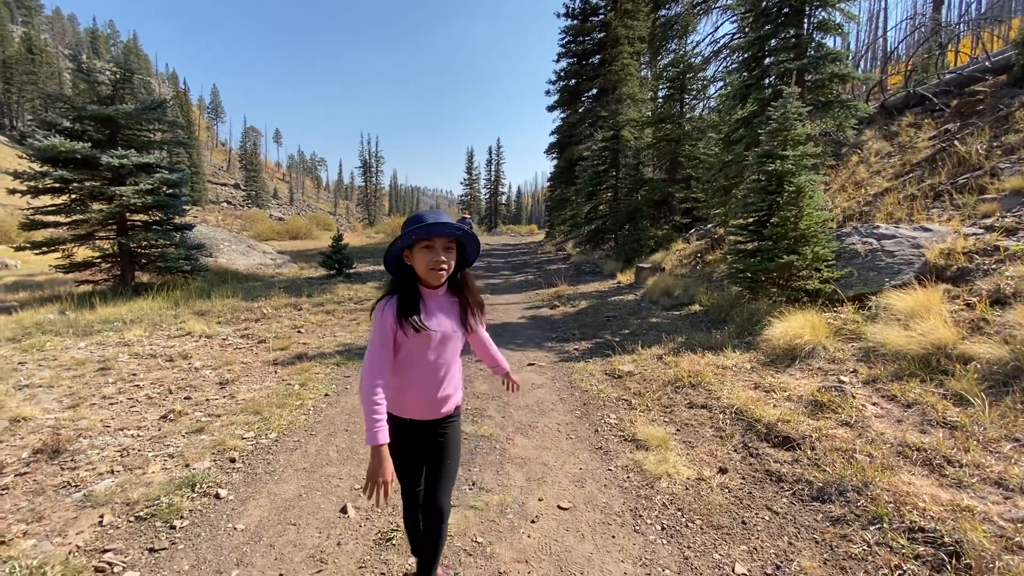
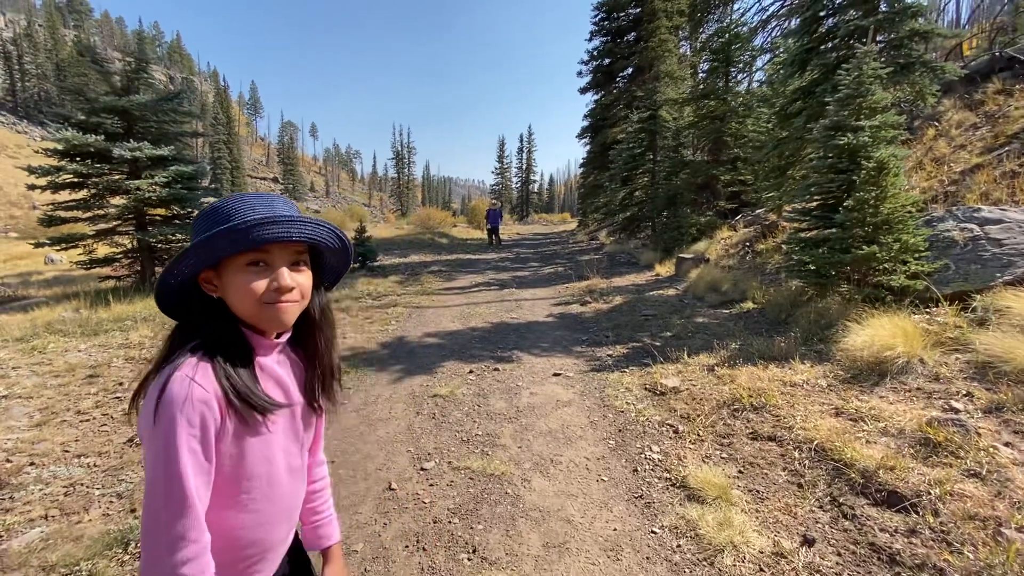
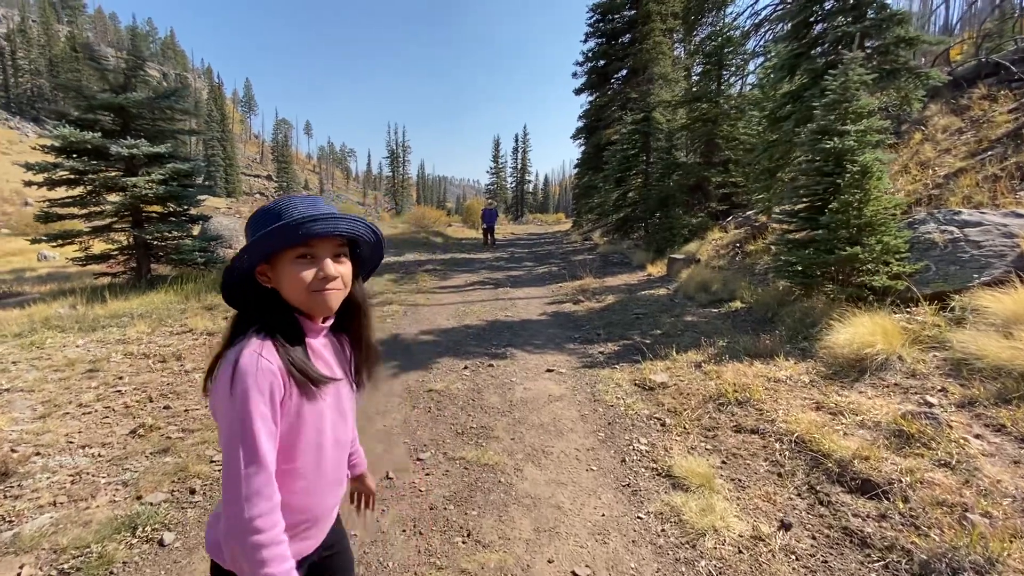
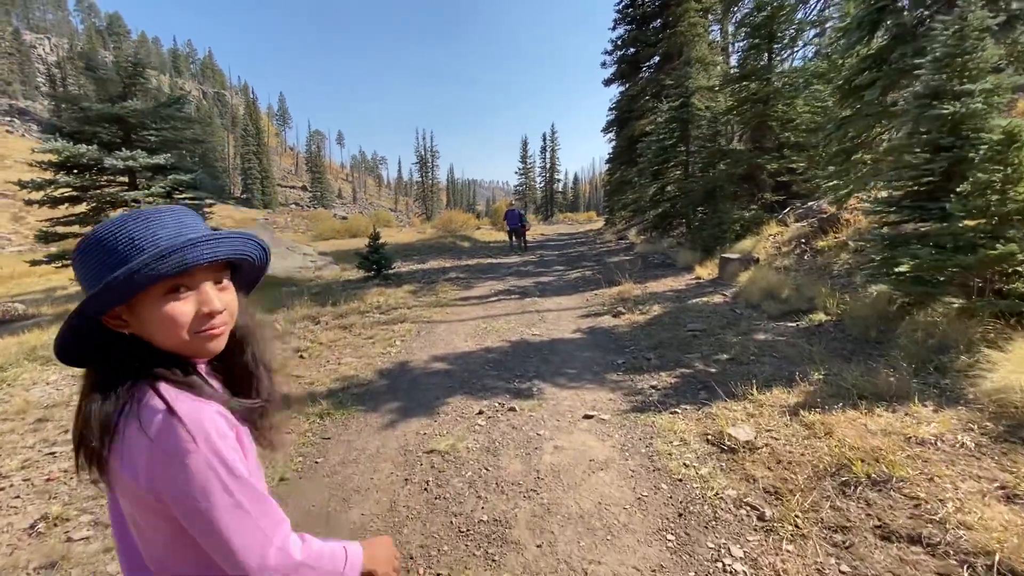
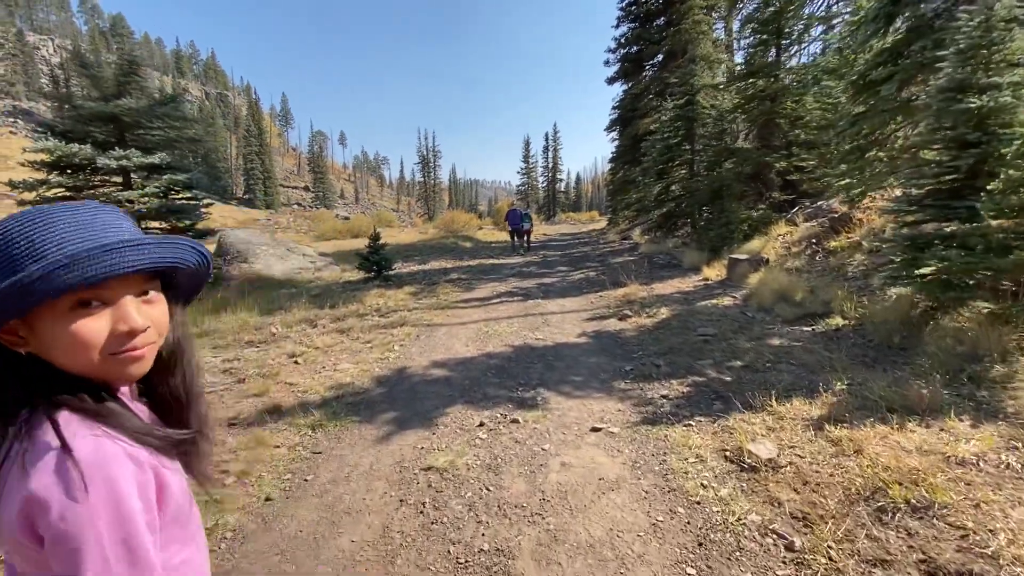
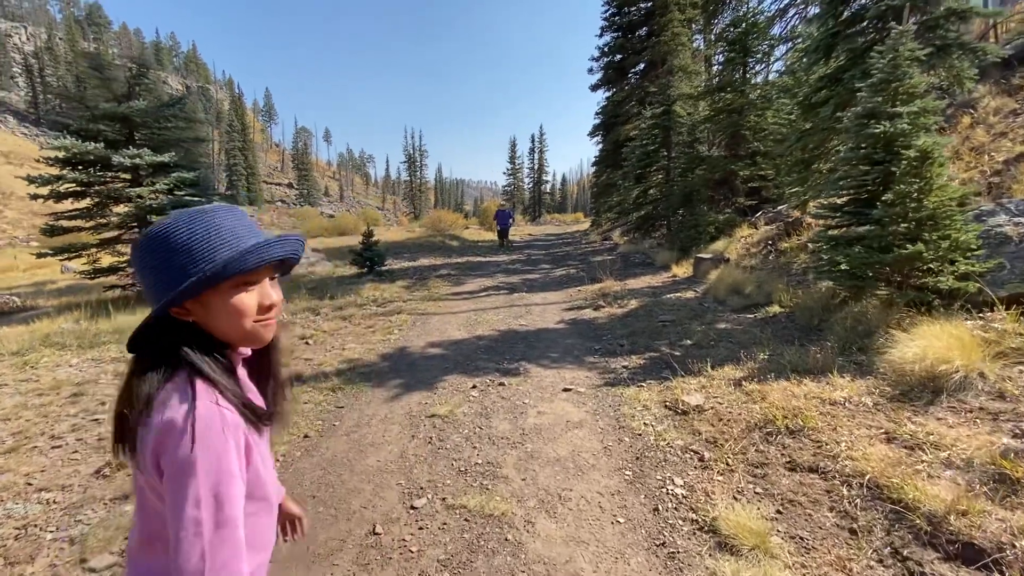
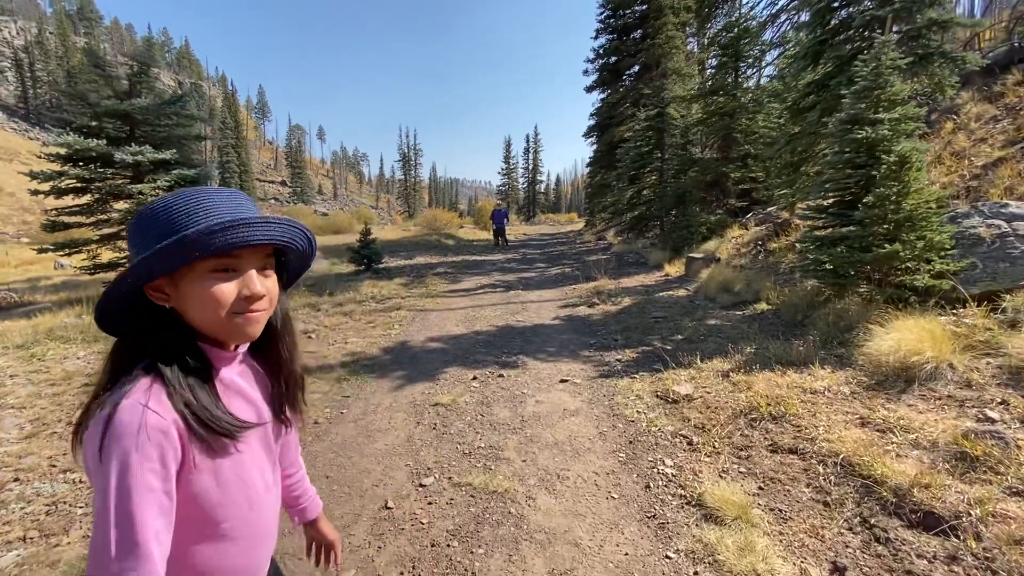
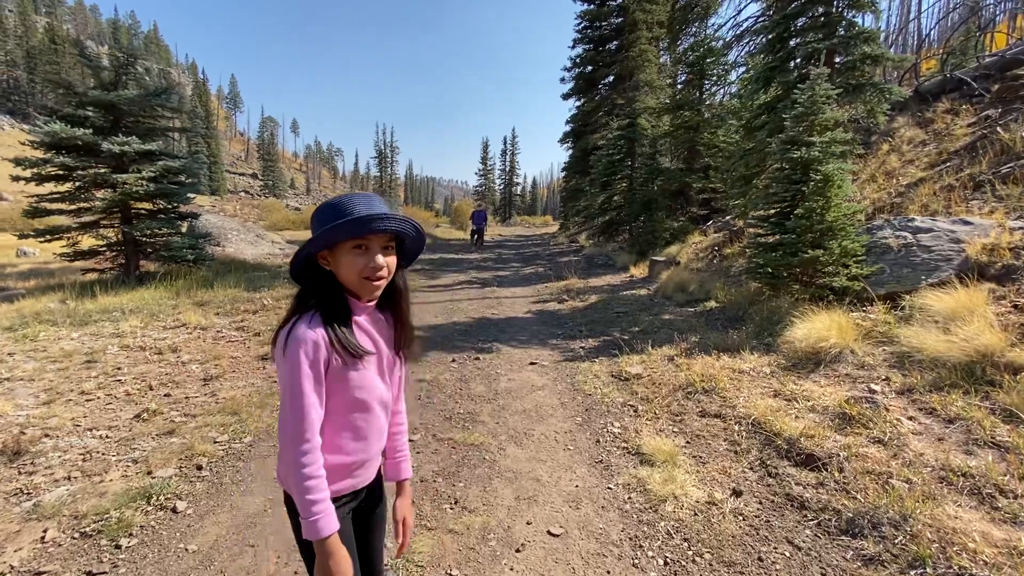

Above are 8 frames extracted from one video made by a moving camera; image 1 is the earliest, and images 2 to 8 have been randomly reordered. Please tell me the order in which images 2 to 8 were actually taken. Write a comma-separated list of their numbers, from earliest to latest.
8, 3, 2, 7, 6, 4, 5
